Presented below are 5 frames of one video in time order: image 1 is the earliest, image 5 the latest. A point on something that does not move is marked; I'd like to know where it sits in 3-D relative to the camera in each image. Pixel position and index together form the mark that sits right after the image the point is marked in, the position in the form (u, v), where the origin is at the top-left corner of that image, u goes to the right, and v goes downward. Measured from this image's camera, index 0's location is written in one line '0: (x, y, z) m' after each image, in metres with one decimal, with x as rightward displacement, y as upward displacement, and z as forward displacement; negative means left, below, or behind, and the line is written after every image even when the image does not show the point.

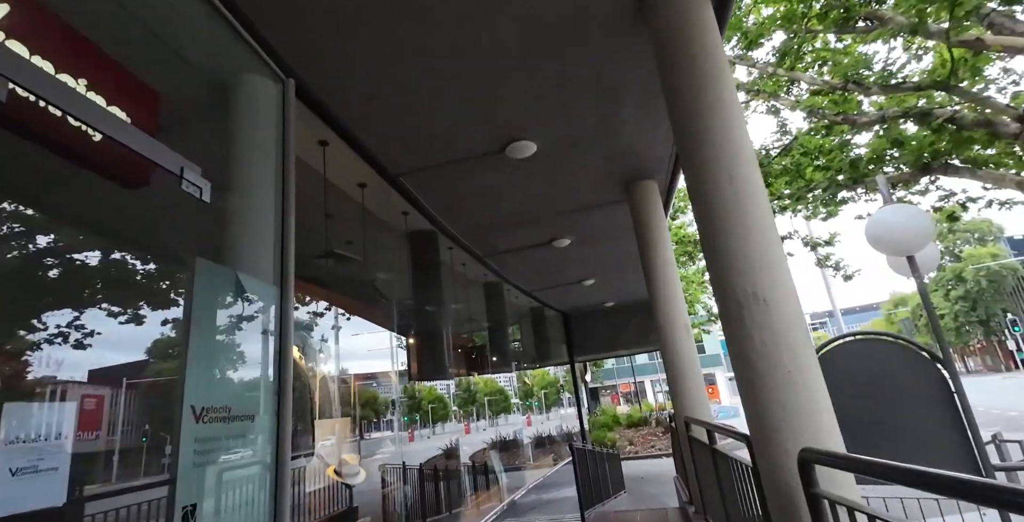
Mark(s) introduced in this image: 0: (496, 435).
0: (-0.2, -2.3, +6.5) m
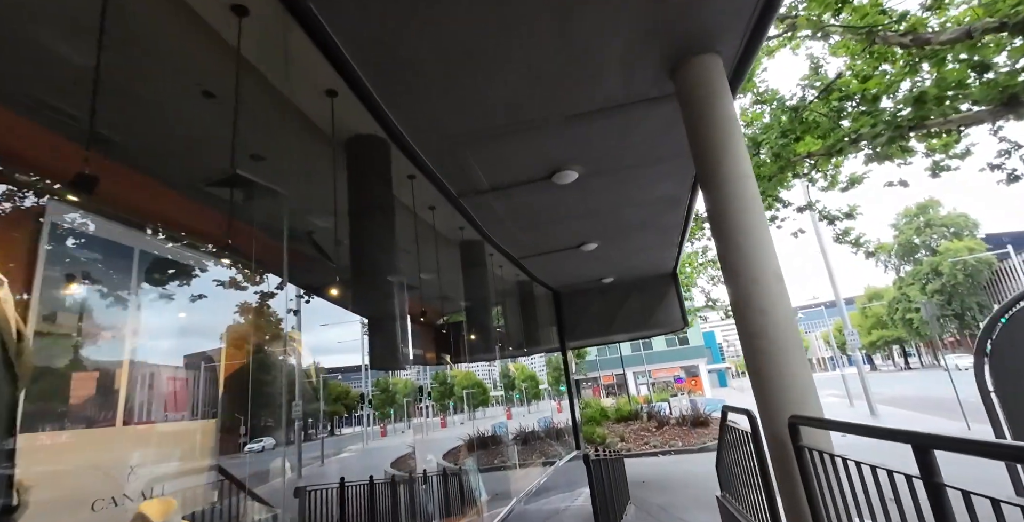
0: (-0.4, -1.9, +5.3) m
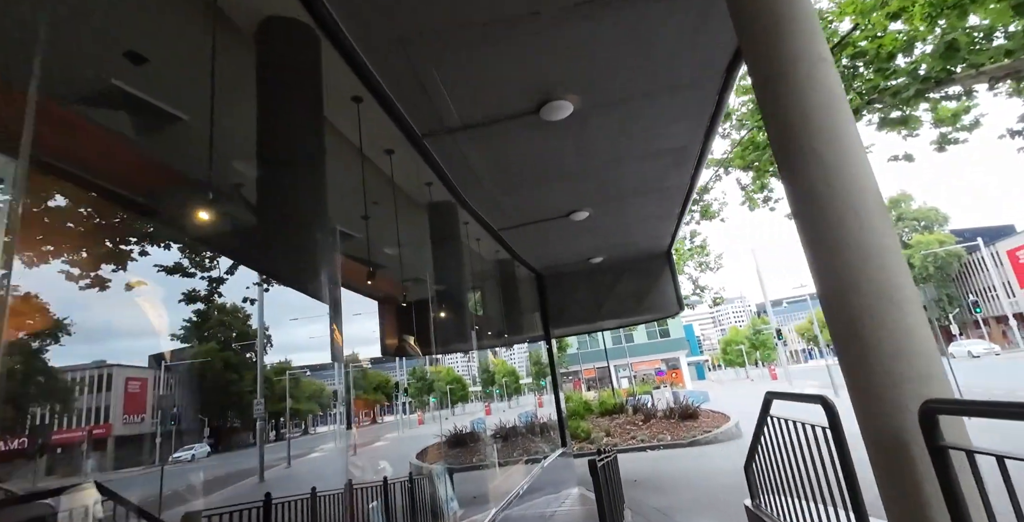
0: (-0.6, -1.6, +4.7) m
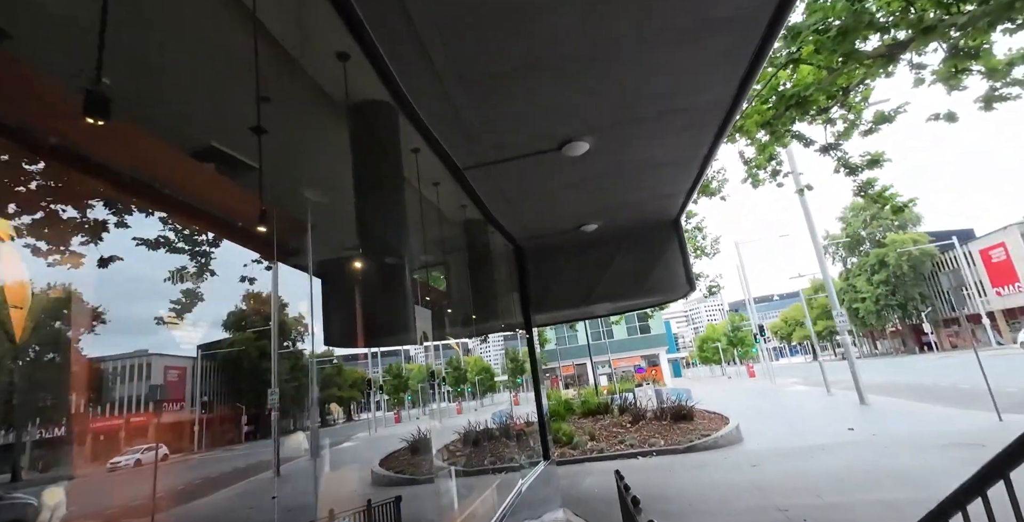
0: (-0.8, -1.3, +3.4) m
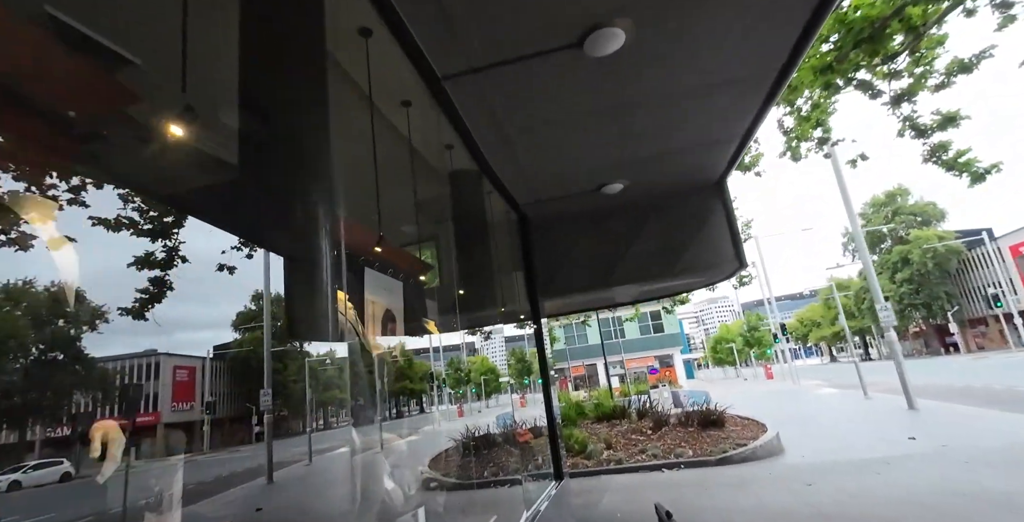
0: (-0.8, -1.0, +2.5) m
